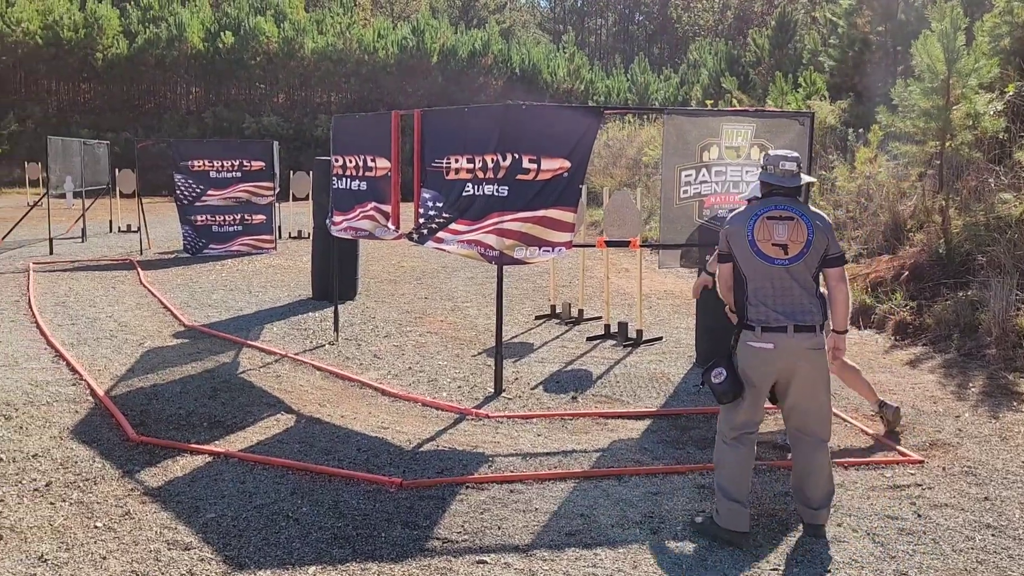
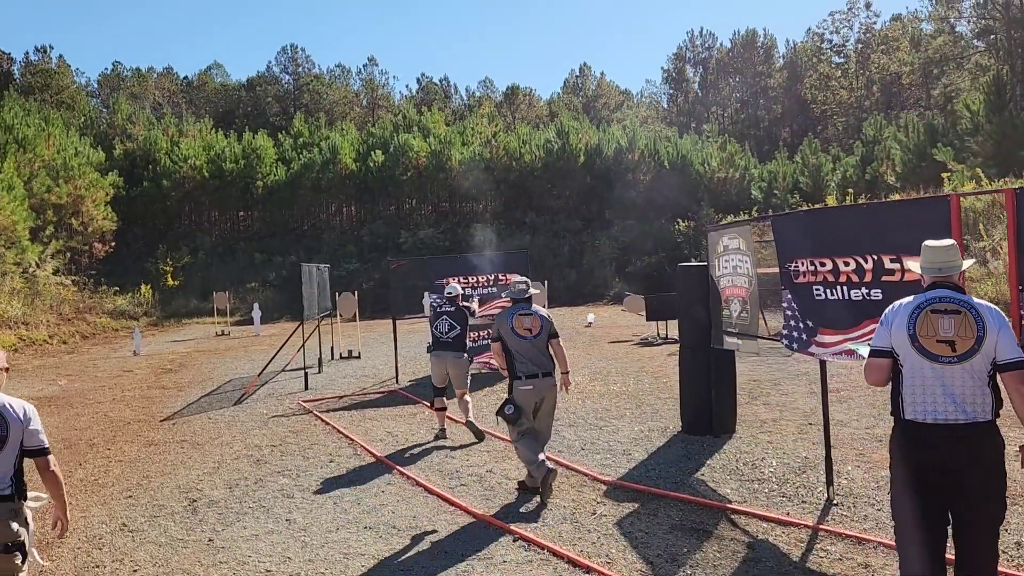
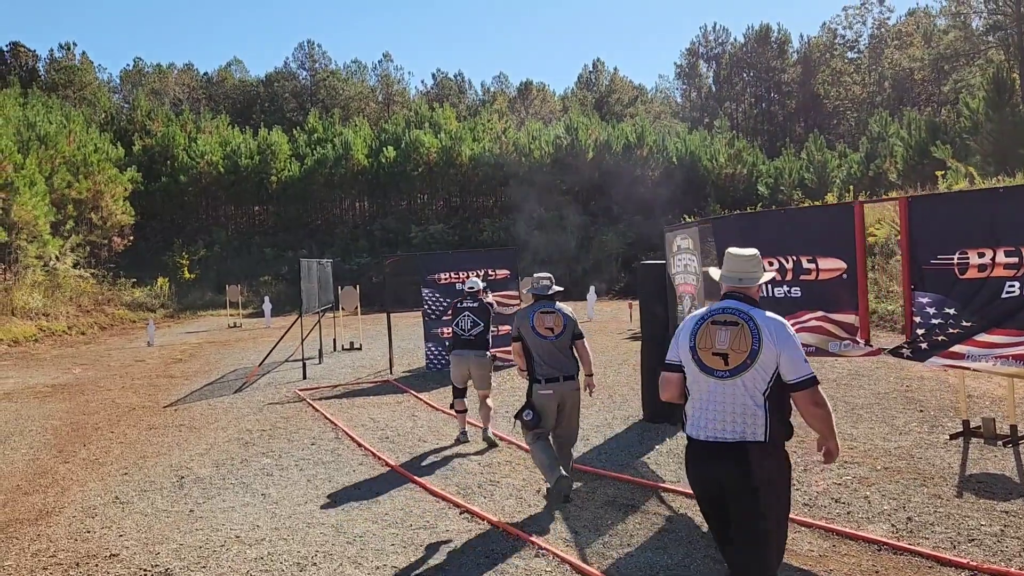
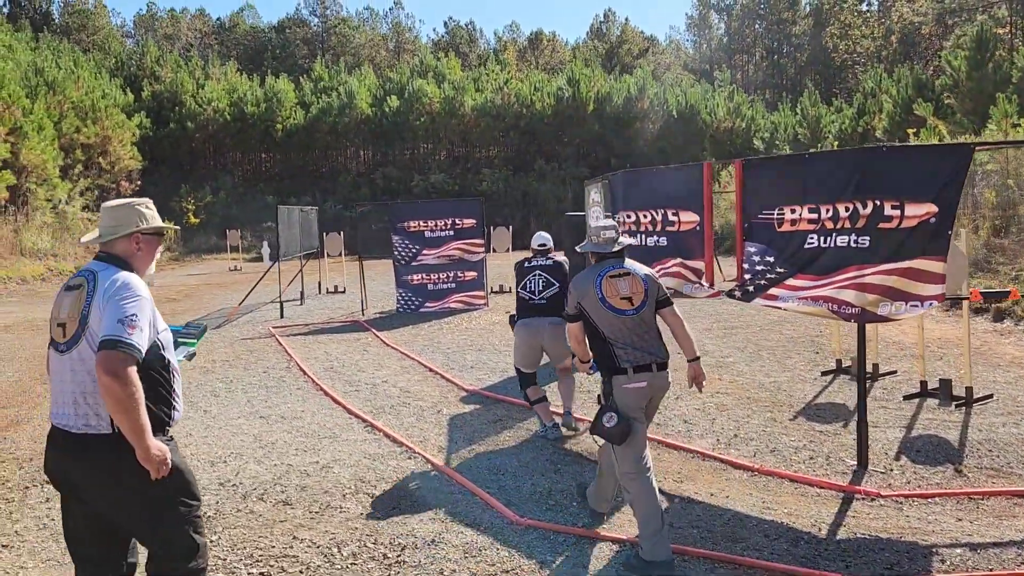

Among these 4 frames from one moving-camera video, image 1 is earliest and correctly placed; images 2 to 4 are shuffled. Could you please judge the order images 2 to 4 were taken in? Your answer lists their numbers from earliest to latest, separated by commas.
4, 3, 2
